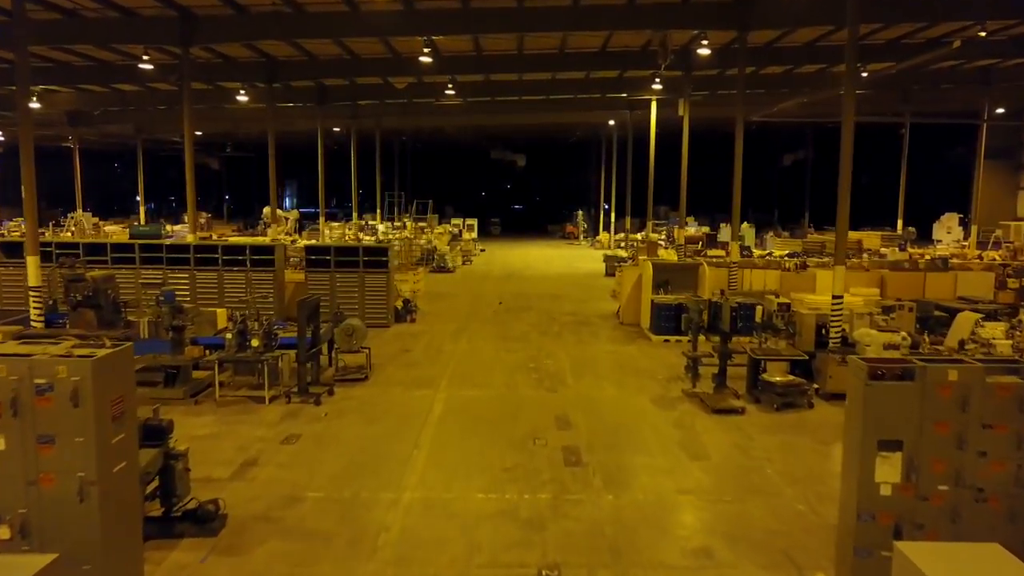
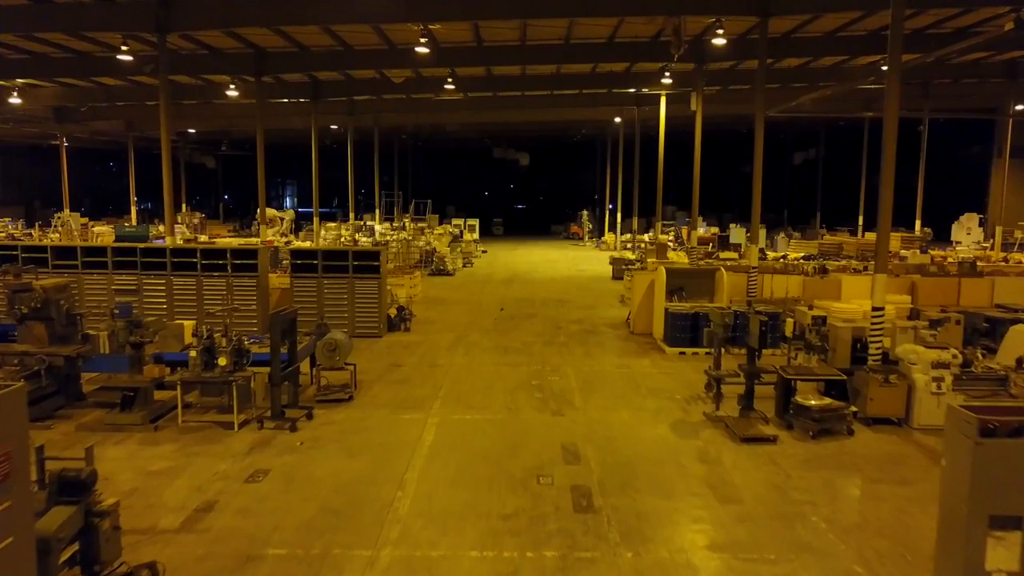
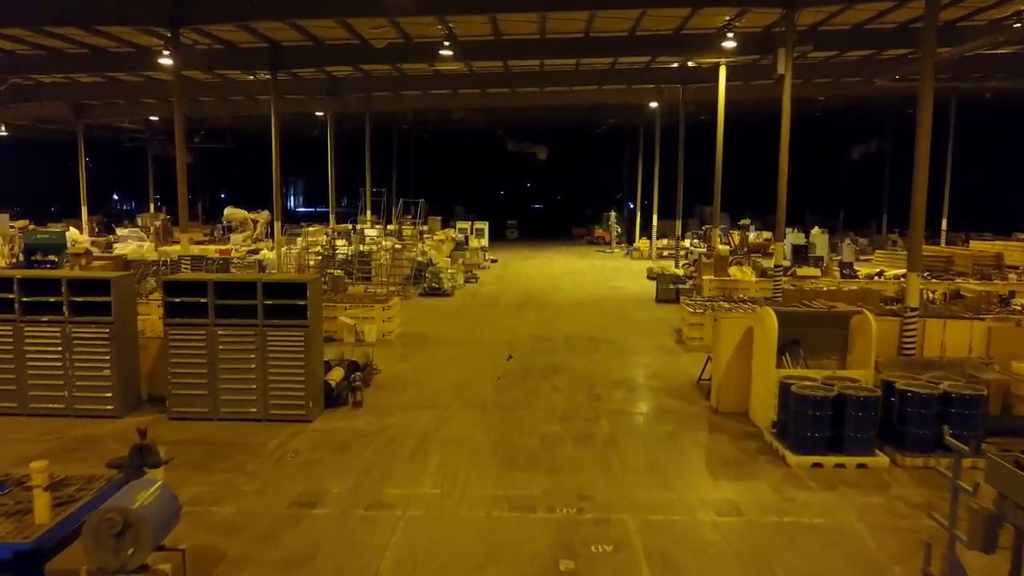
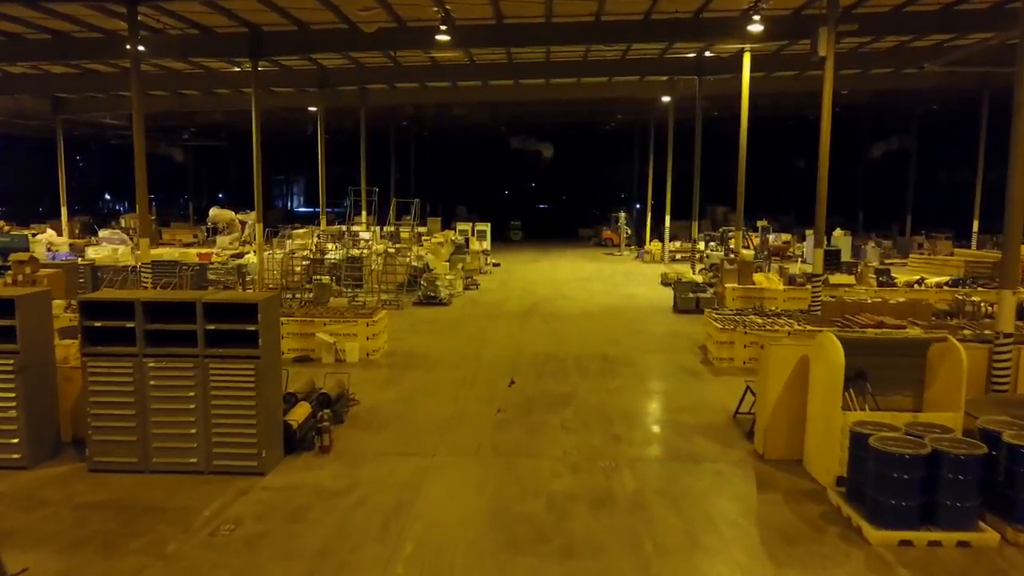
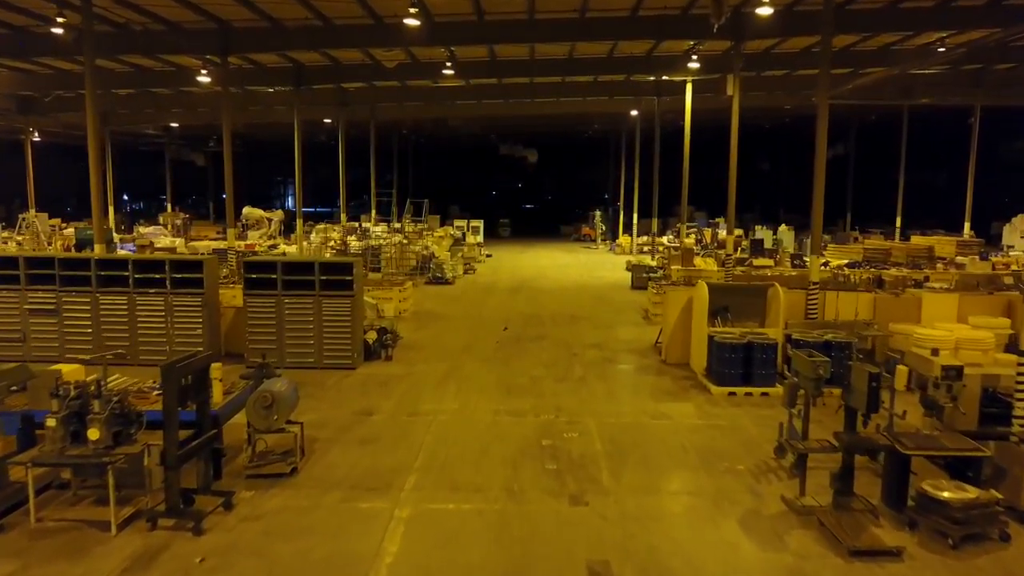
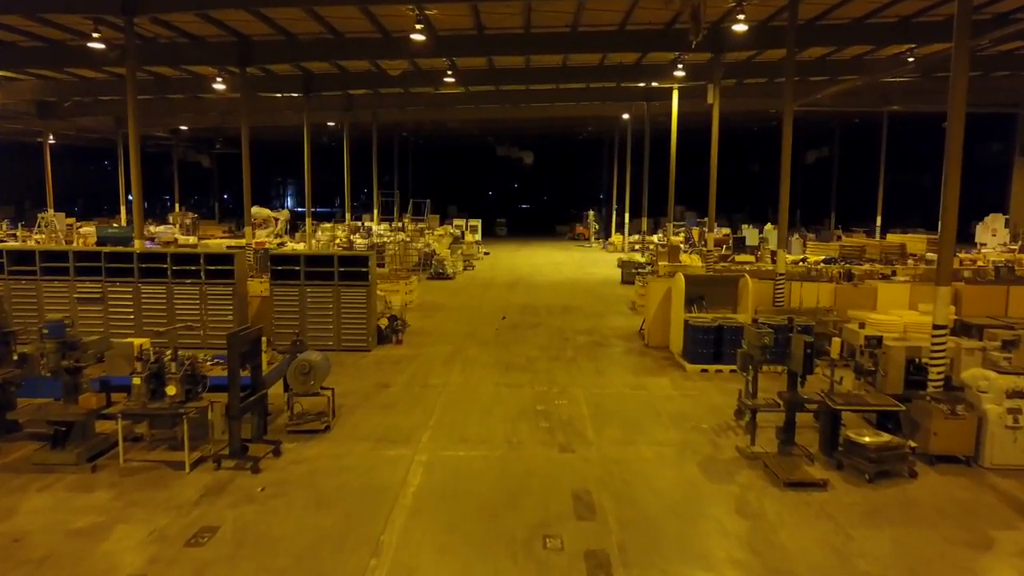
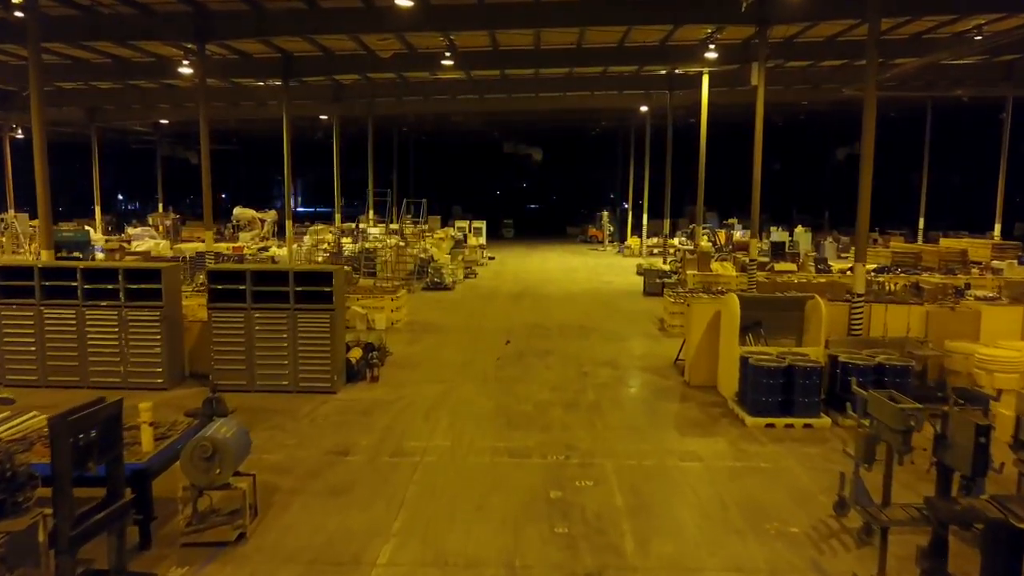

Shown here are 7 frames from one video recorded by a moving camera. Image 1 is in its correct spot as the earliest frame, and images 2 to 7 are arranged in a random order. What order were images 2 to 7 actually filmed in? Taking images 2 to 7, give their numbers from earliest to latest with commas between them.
2, 6, 5, 7, 3, 4
